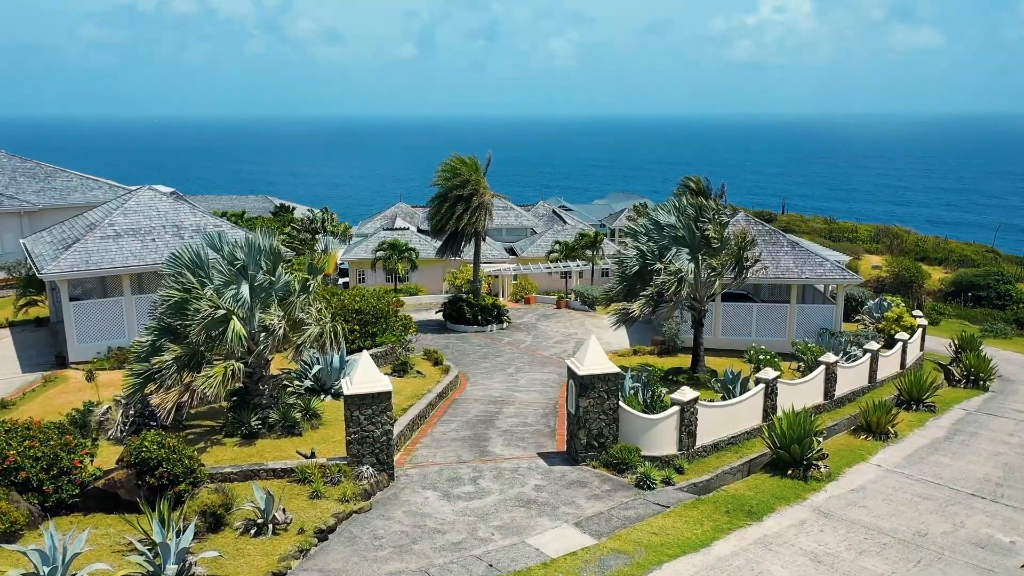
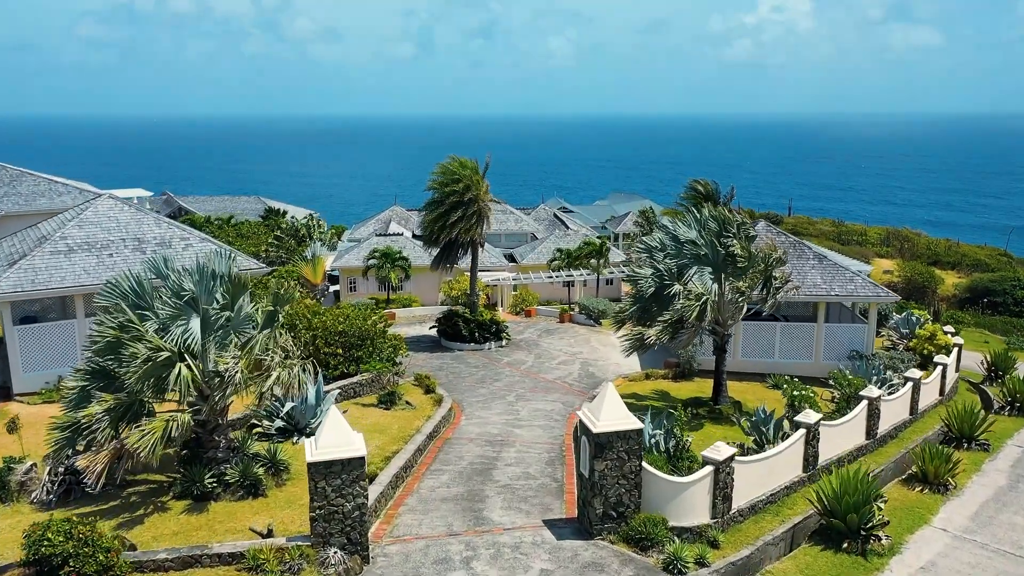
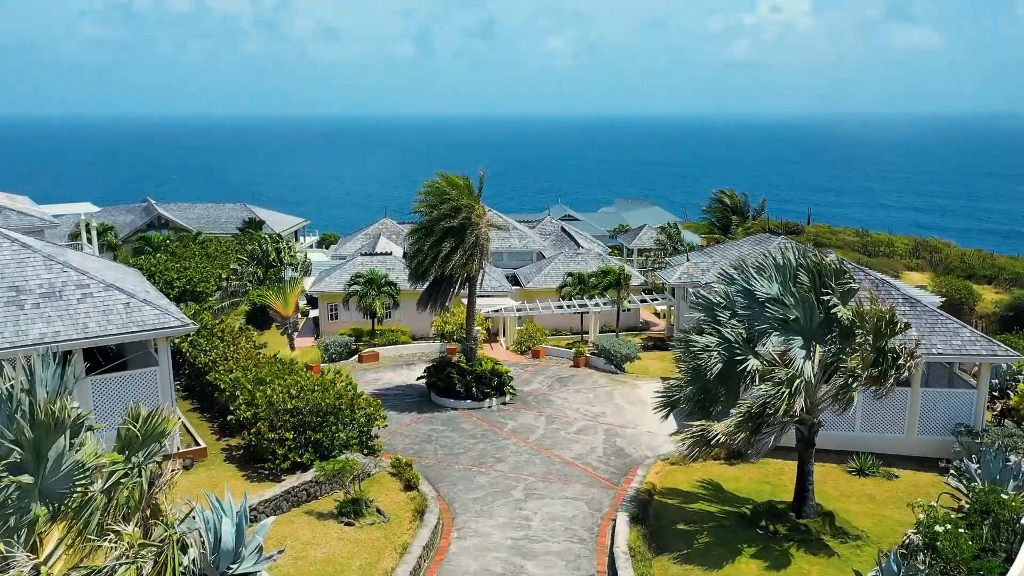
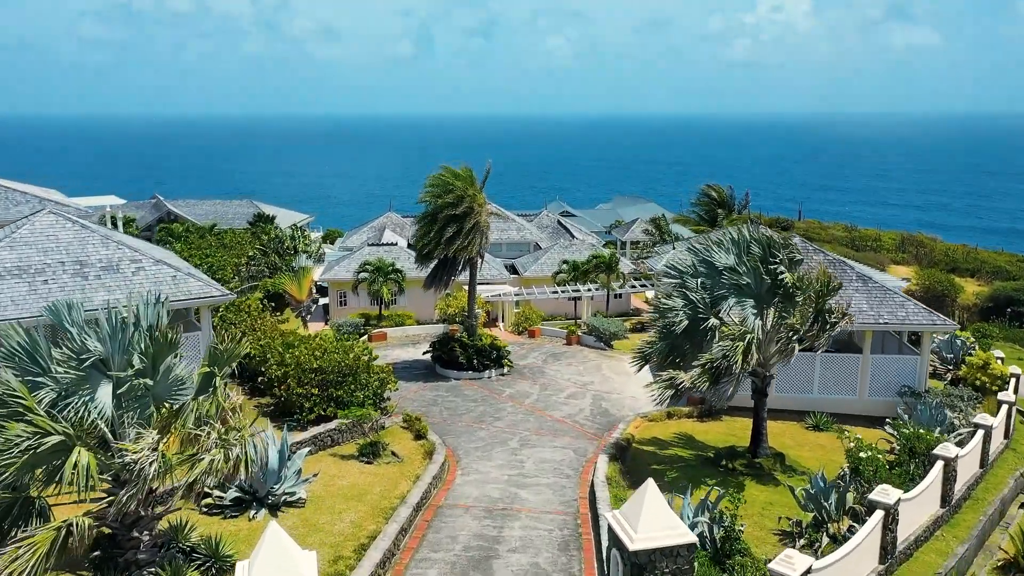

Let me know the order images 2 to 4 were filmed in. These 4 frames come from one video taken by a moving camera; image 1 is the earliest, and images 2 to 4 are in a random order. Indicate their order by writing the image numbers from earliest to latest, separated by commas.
2, 4, 3
